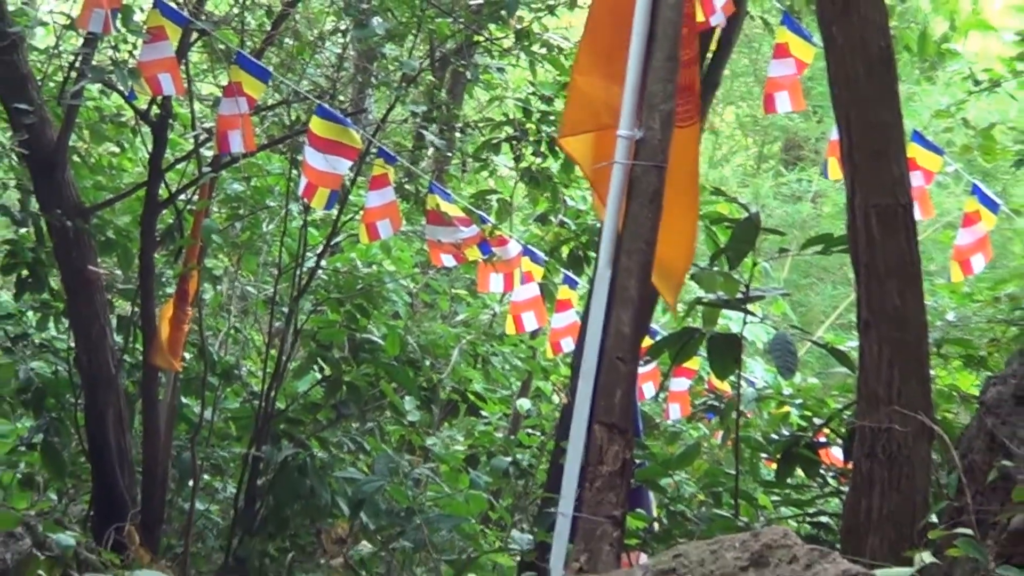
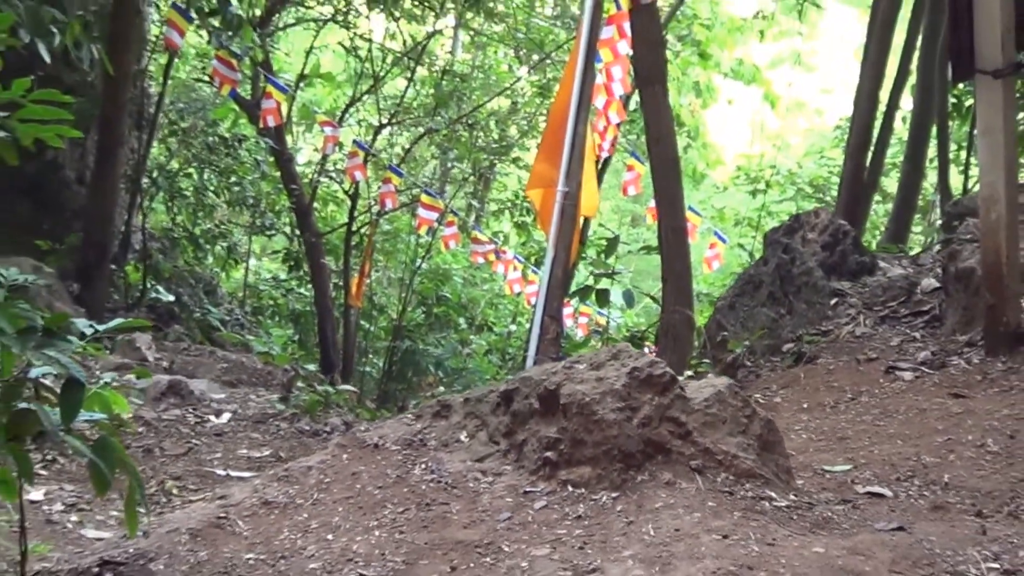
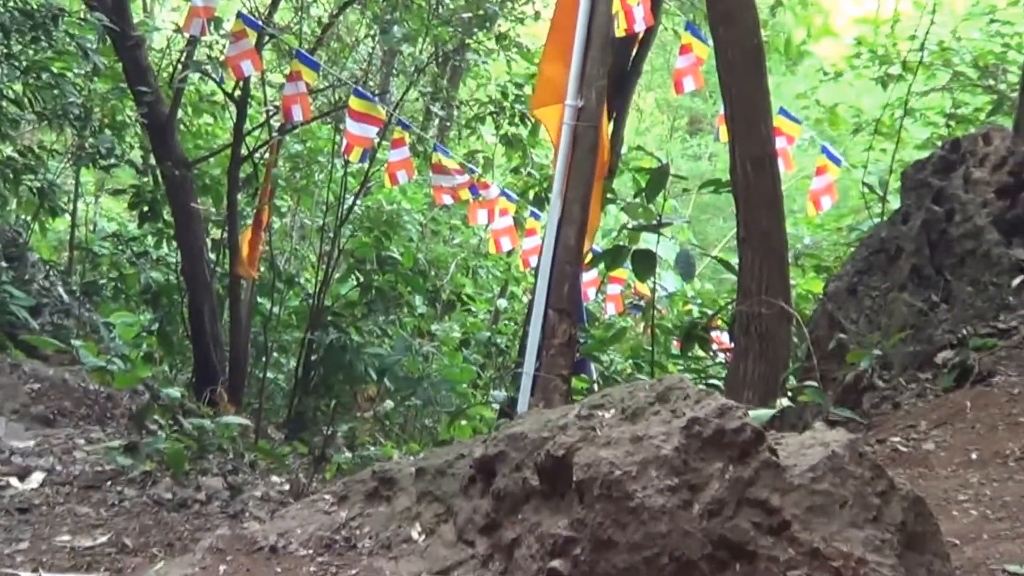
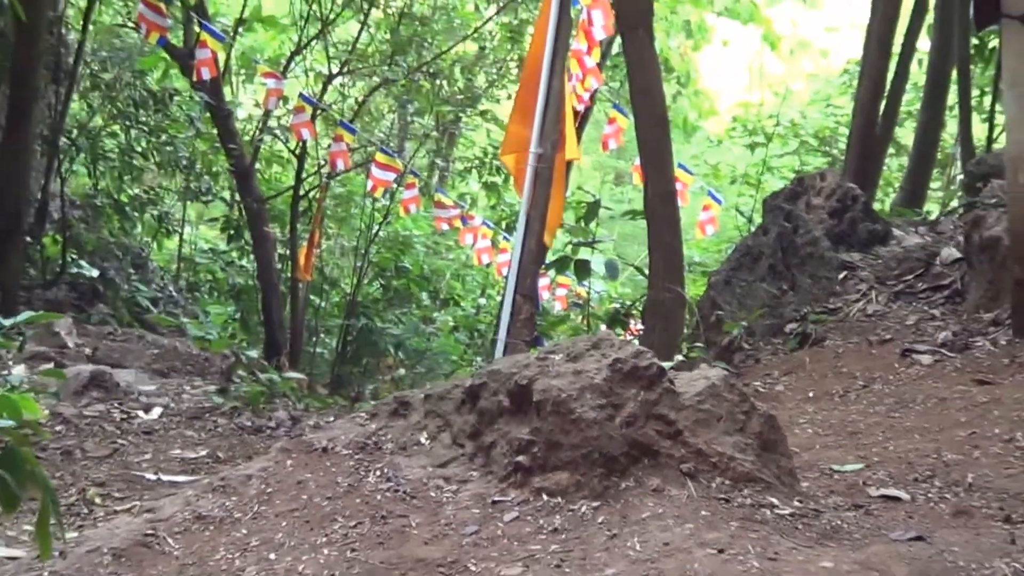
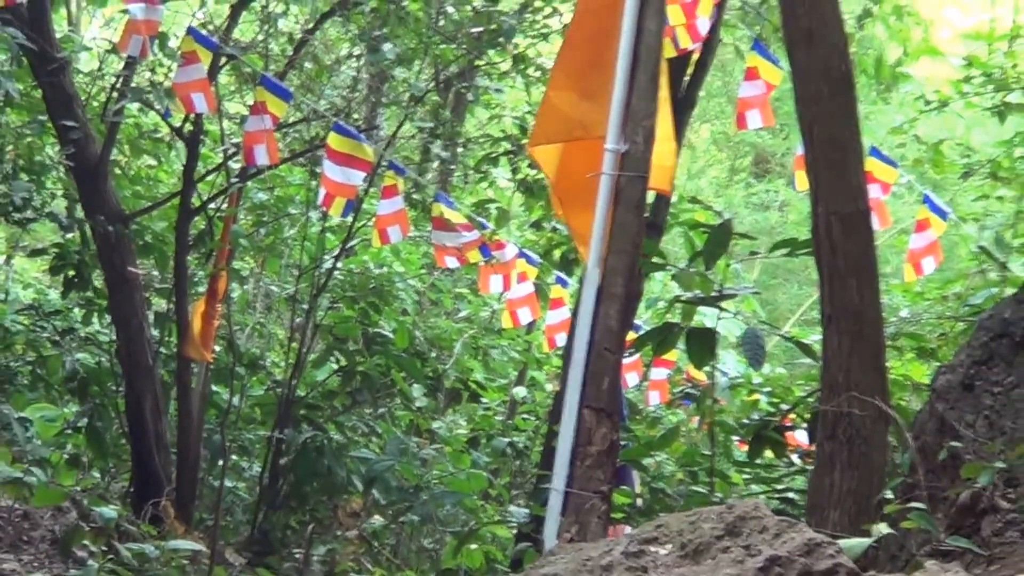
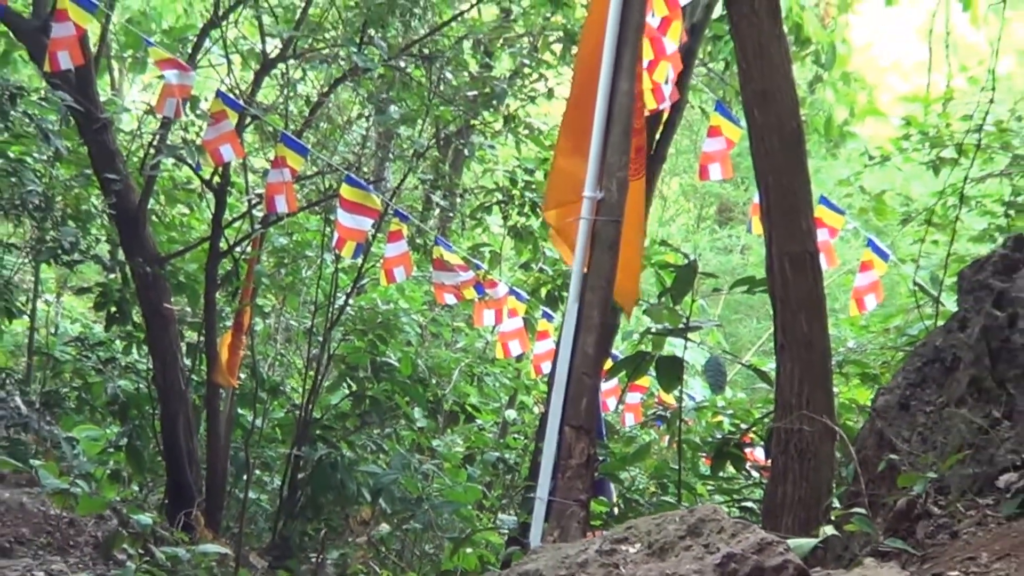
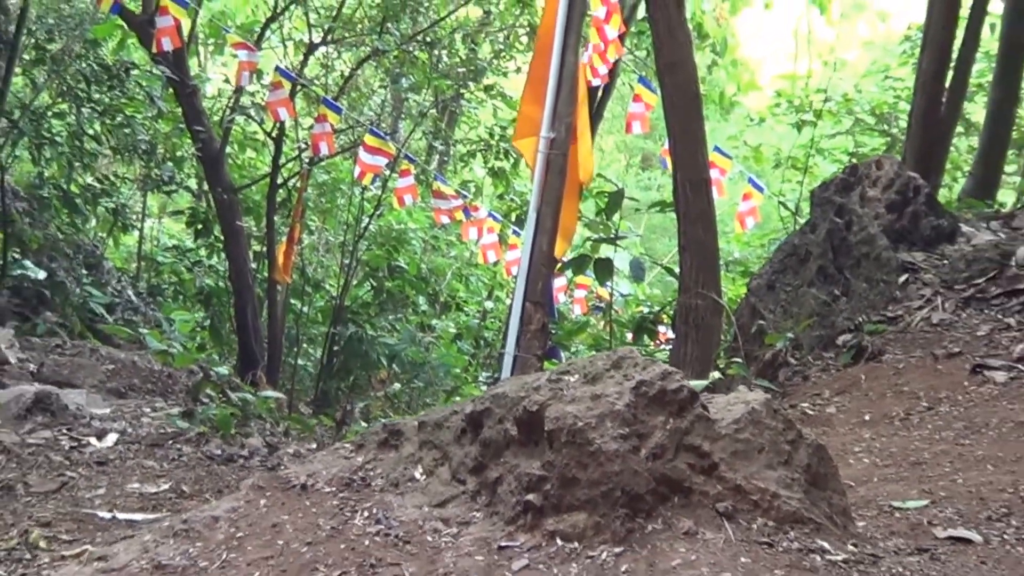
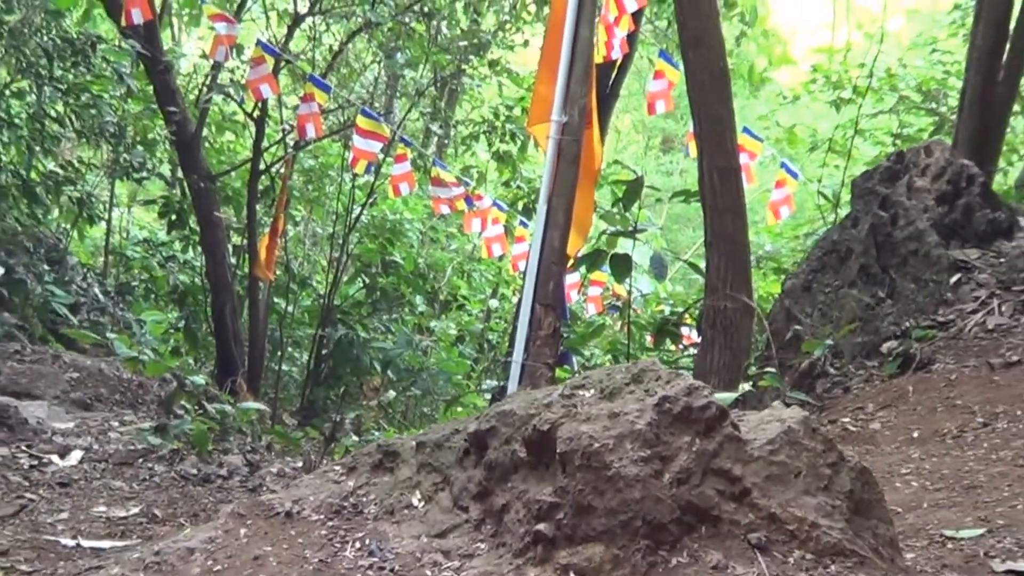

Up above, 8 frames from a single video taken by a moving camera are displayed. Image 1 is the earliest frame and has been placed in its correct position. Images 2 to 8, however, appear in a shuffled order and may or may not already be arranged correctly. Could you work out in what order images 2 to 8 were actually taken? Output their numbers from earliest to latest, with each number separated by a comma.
5, 6, 3, 8, 7, 4, 2
